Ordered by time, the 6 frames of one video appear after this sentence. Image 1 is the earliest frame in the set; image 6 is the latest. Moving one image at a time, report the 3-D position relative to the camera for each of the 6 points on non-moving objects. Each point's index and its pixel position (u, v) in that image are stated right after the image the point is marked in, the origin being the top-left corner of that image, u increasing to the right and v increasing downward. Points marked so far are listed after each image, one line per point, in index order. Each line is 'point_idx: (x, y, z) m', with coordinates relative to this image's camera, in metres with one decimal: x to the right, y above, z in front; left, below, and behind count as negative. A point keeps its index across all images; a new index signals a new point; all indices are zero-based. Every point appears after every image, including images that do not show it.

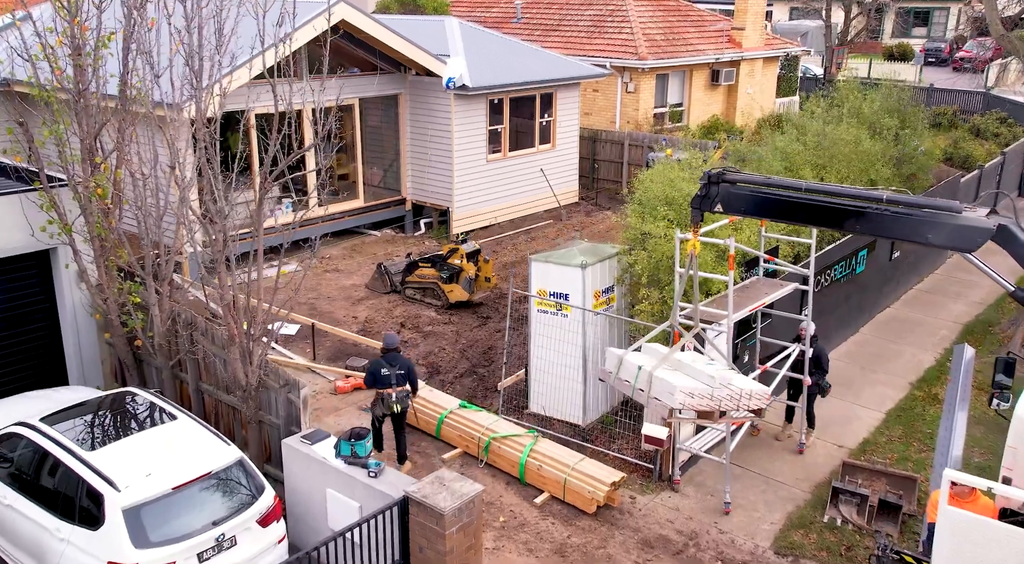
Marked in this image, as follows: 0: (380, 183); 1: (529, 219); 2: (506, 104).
0: (-2.5, +1.9, +17.1) m
1: (+0.3, +1.2, +18.4) m
2: (-0.1, +3.3, +17.4) m
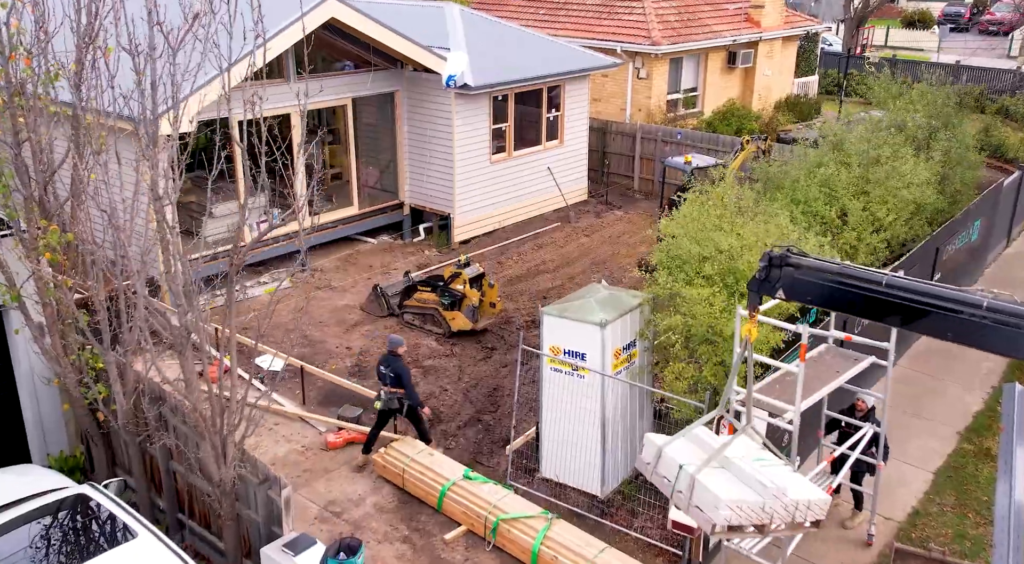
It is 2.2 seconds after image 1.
0: (-2.4, +1.7, +16.0) m
1: (+0.4, +1.1, +17.2) m
2: (0.0, +3.2, +16.1) m
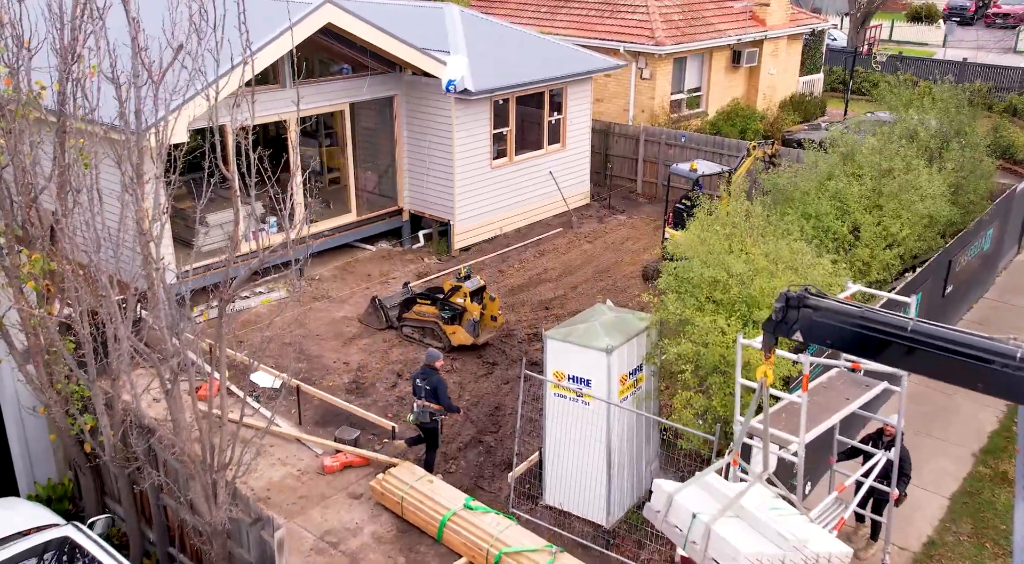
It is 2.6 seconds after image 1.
0: (-2.3, +1.6, +15.6) m
1: (+0.5, +1.0, +16.9) m
2: (0.0, +3.0, +15.8) m
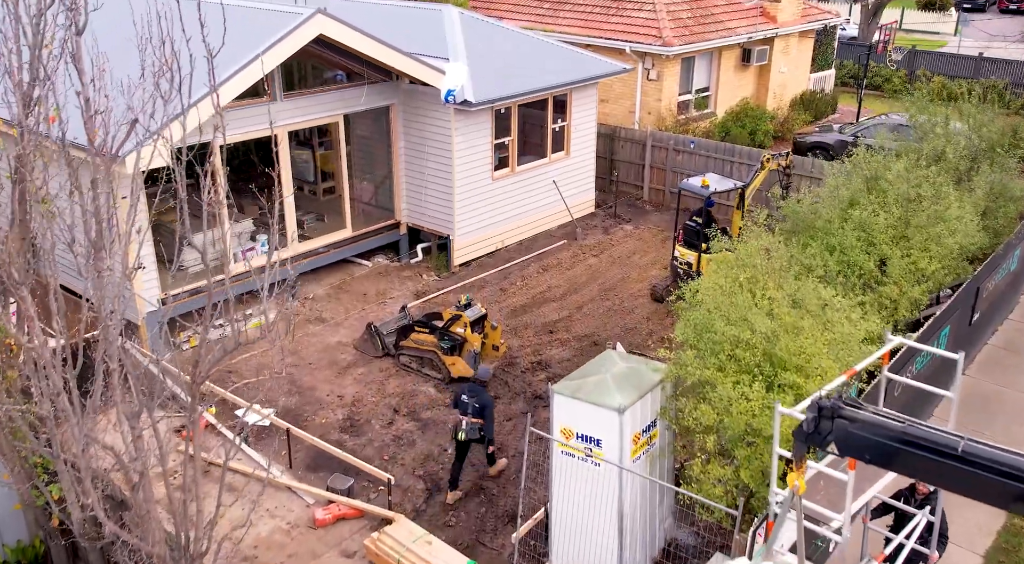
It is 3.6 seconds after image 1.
0: (-2.3, +1.3, +15.0) m
1: (+0.5, +0.8, +16.2) m
2: (0.0, +2.8, +15.1) m
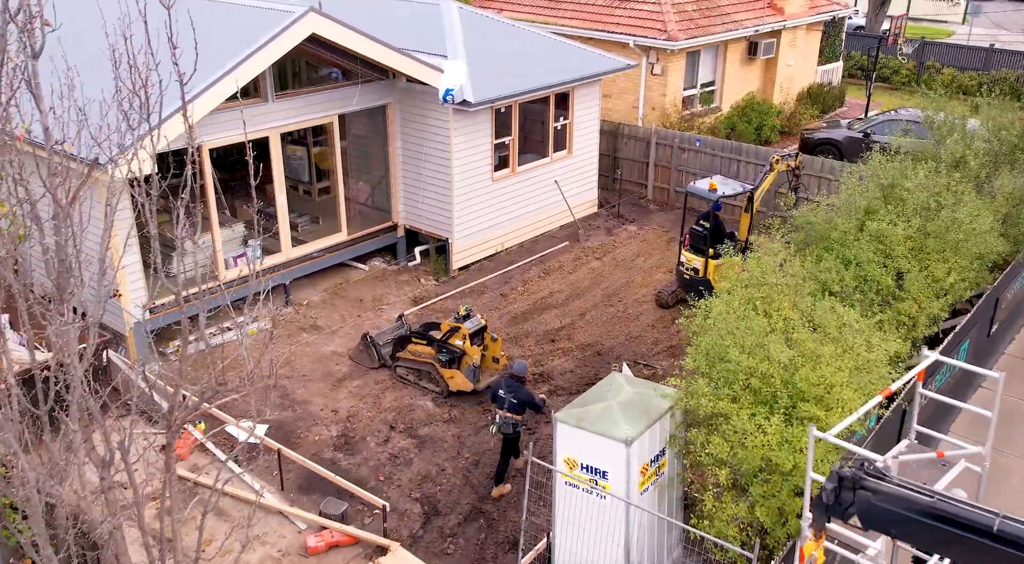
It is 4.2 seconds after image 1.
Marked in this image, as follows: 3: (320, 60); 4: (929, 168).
0: (-2.3, +1.2, +14.5) m
1: (+0.5, +0.7, +15.8) m
2: (0.0, +2.7, +14.6) m
3: (-2.7, +3.1, +12.8) m
4: (+4.9, +1.4, +10.8) m
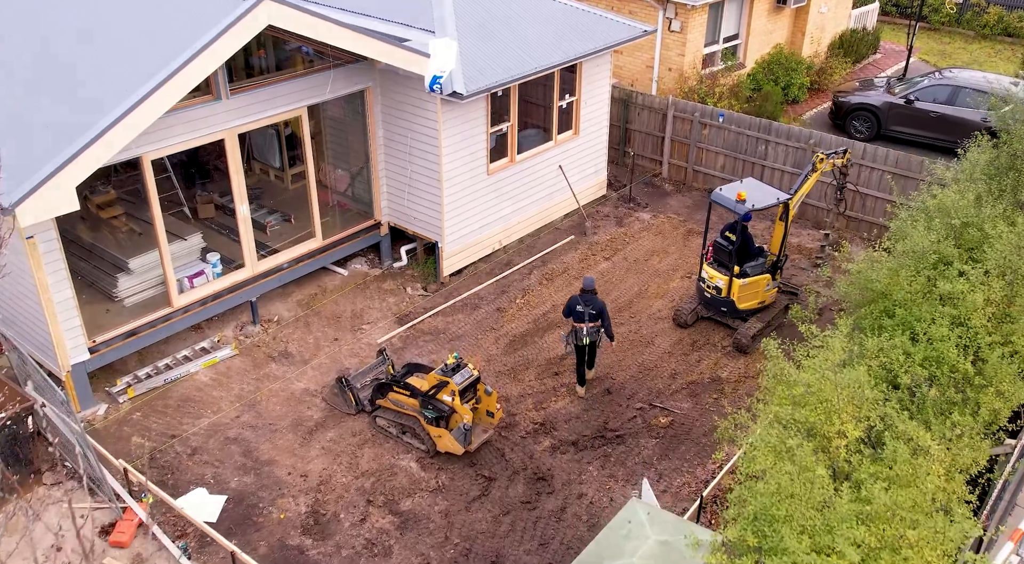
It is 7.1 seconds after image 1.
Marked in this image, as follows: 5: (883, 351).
0: (-2.3, +1.1, +12.7) m
1: (+0.5, +0.7, +14.1) m
2: (0.0, +2.6, +12.7) m
3: (-2.7, +2.8, +10.8) m
4: (+4.9, +0.9, +9.0) m
5: (+3.0, -0.6, +7.3) m
